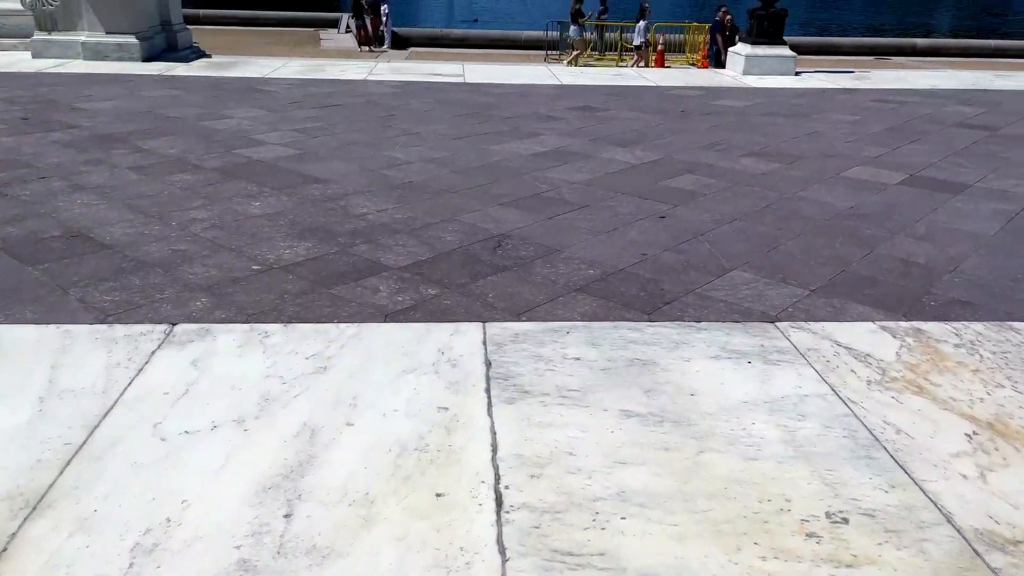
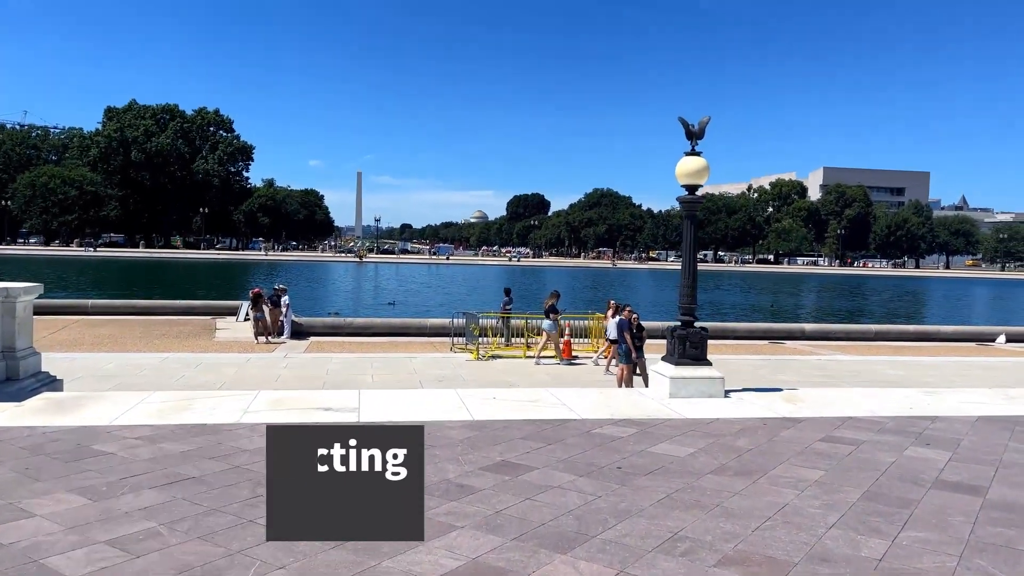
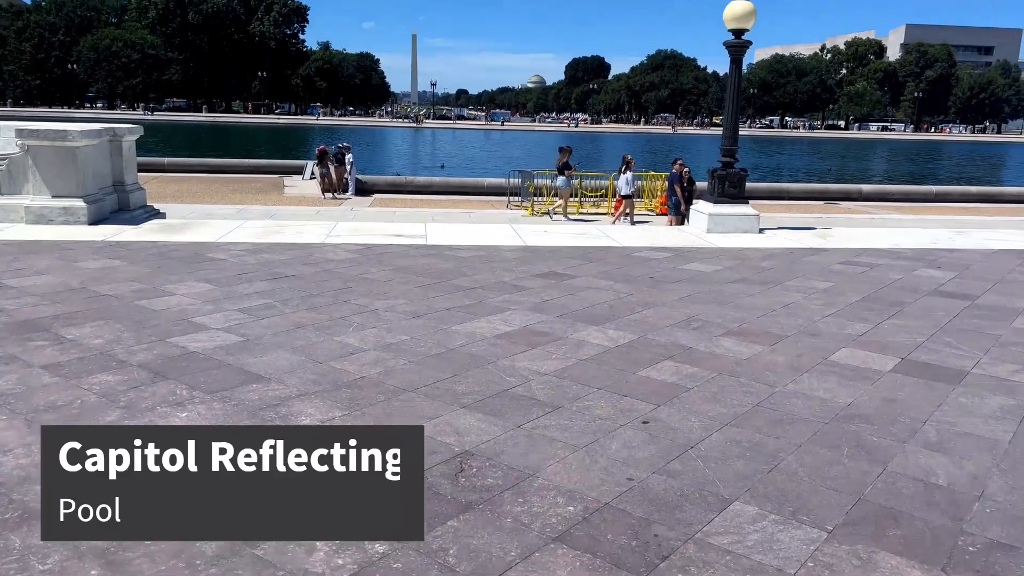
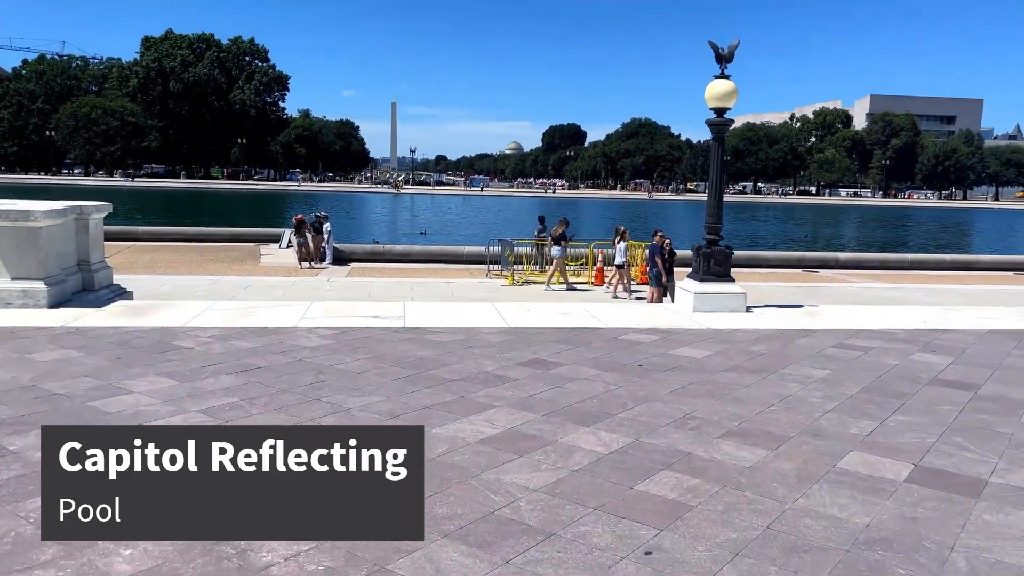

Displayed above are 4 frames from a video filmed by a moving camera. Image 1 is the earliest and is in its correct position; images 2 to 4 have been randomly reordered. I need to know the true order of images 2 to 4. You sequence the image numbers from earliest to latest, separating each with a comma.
3, 4, 2
